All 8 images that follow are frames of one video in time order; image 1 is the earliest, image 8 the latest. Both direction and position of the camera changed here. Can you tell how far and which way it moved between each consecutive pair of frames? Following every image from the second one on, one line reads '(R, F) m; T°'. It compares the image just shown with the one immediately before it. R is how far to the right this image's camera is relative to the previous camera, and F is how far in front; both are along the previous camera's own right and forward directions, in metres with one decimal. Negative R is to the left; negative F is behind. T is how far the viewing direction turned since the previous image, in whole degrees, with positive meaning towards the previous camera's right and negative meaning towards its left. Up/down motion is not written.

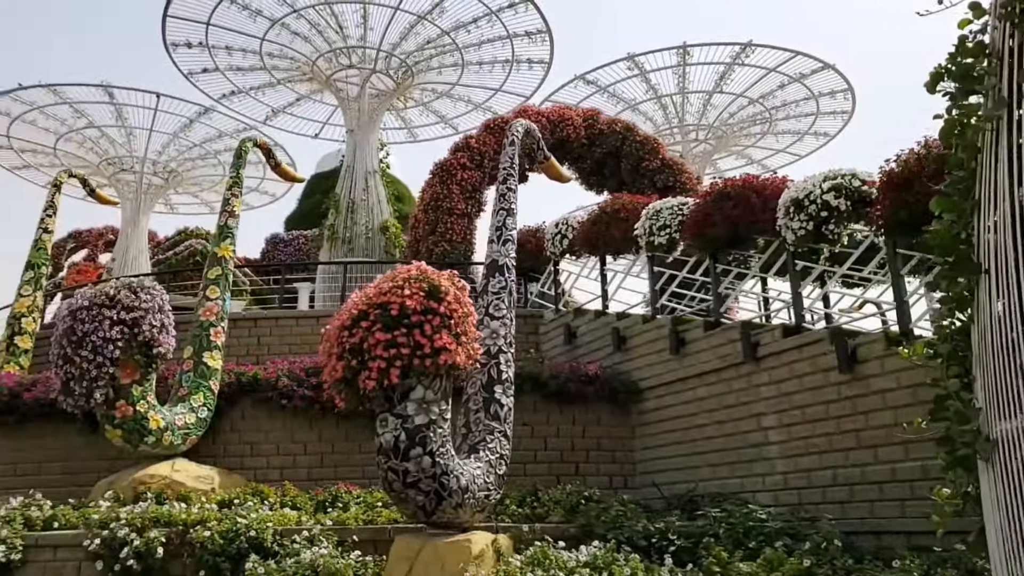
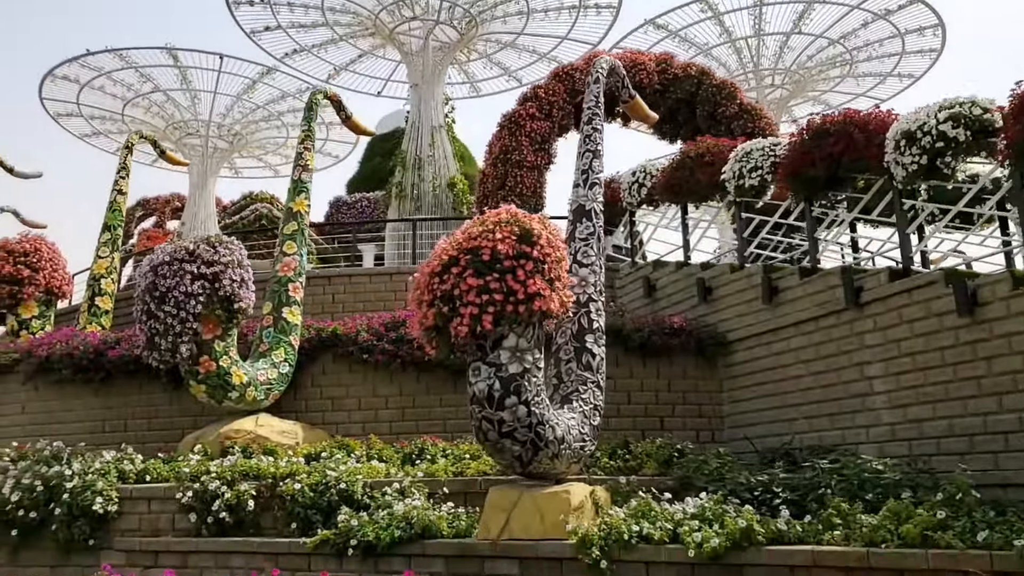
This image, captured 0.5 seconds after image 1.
(-0.3, +0.3) m; -4°
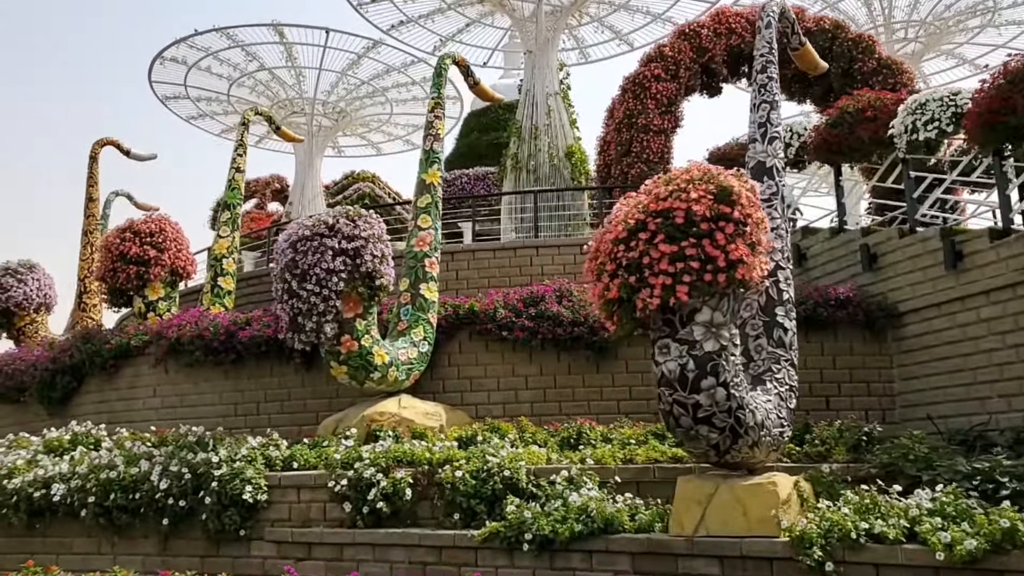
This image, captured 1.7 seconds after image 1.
(-0.7, +0.6) m; -5°
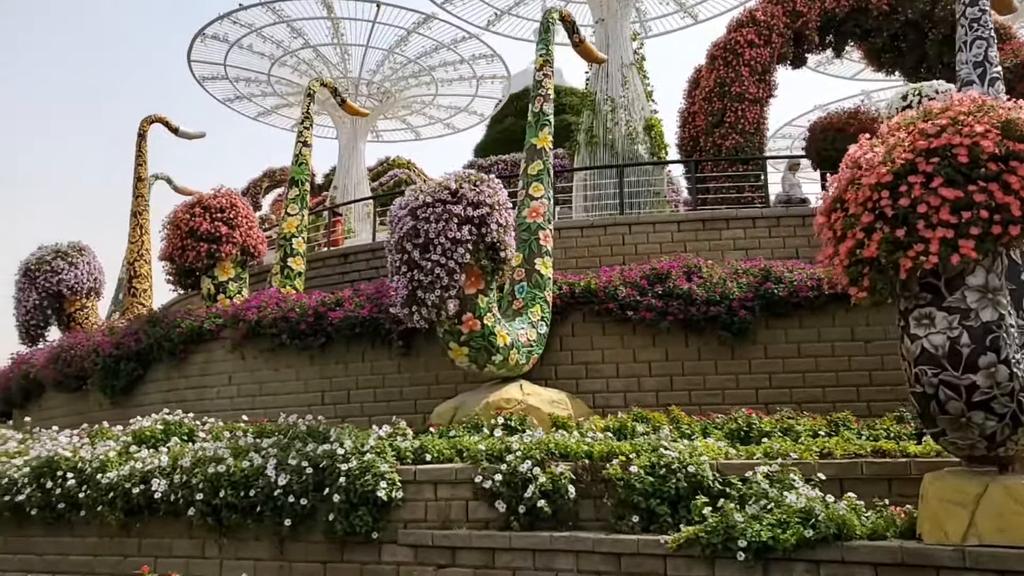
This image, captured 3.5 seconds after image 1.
(-1.2, +0.9) m; 0°
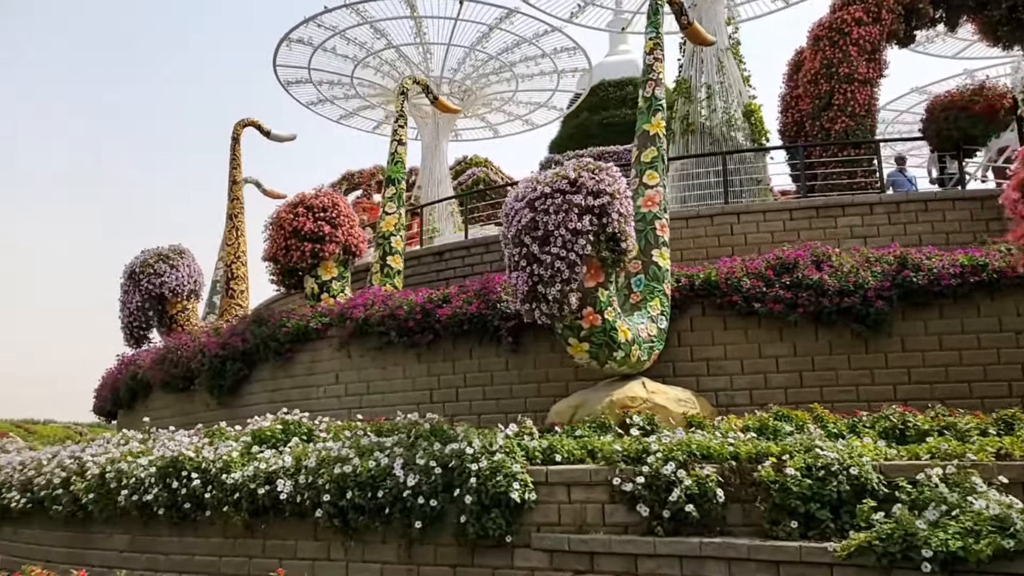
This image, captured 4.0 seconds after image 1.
(-0.5, +0.3) m; -5°
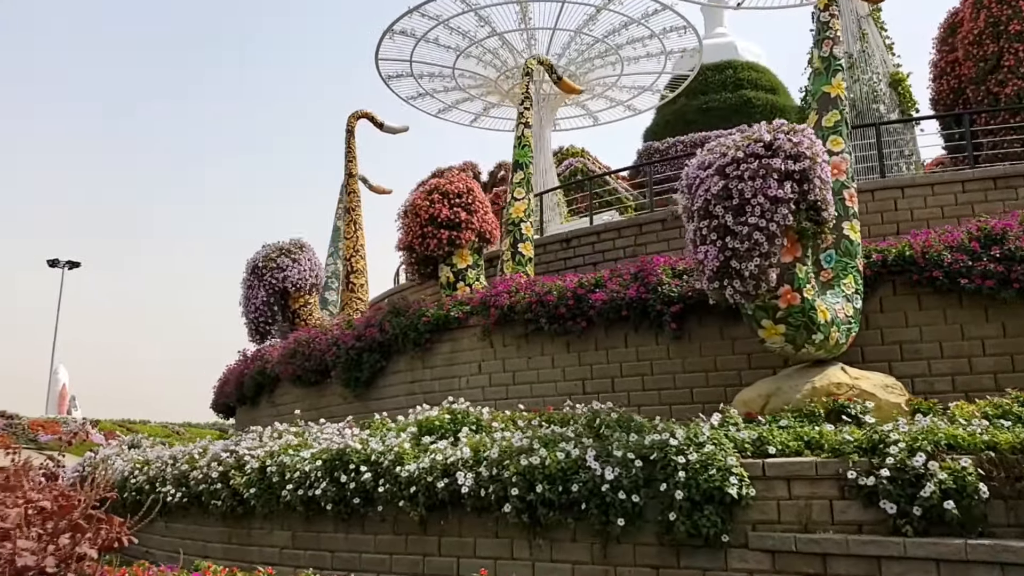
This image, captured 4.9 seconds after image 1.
(-0.9, +0.5) m; -5°
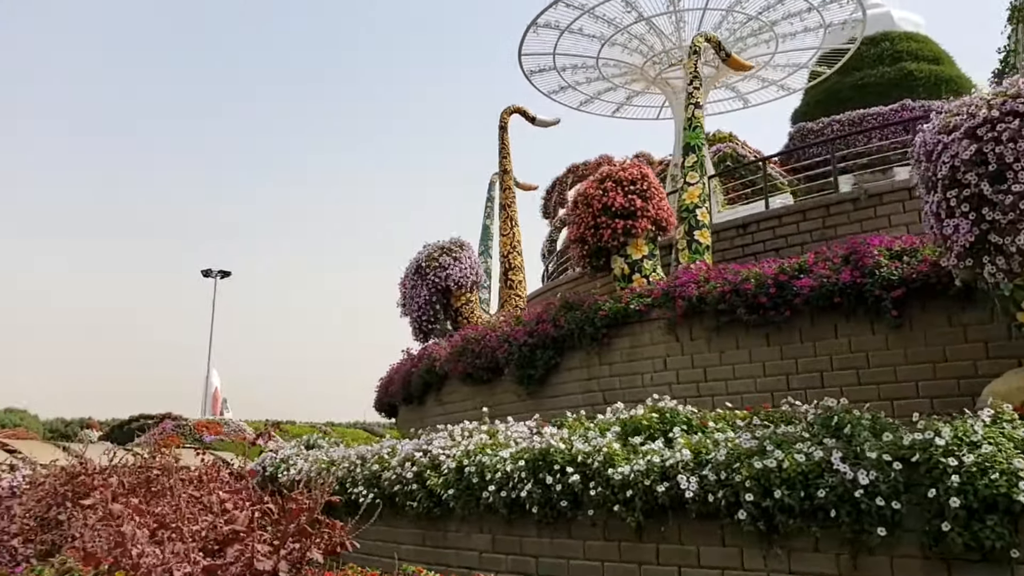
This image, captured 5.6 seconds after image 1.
(-0.6, +0.4) m; -9°
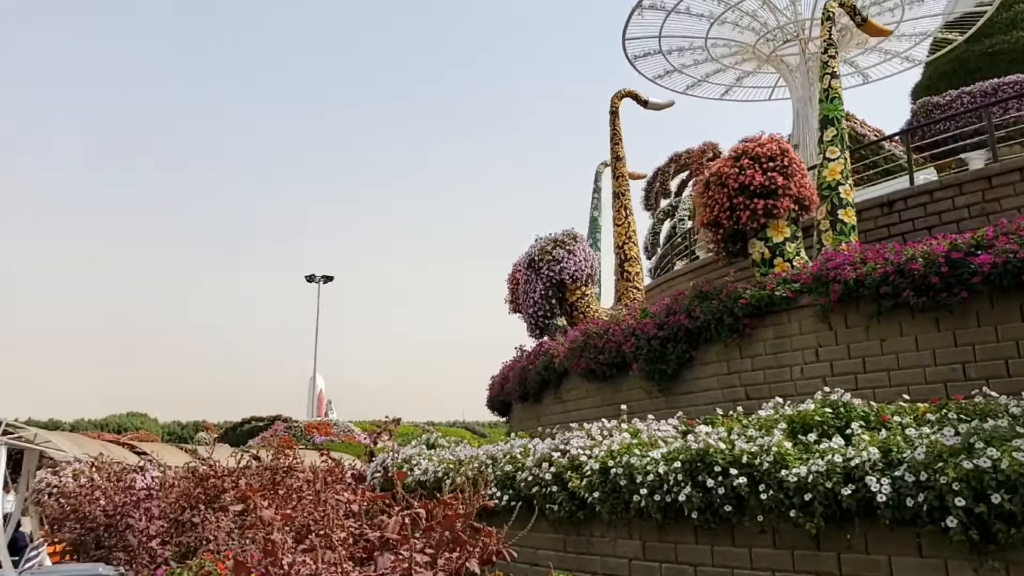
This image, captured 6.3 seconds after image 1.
(-0.4, +0.5) m; -6°
